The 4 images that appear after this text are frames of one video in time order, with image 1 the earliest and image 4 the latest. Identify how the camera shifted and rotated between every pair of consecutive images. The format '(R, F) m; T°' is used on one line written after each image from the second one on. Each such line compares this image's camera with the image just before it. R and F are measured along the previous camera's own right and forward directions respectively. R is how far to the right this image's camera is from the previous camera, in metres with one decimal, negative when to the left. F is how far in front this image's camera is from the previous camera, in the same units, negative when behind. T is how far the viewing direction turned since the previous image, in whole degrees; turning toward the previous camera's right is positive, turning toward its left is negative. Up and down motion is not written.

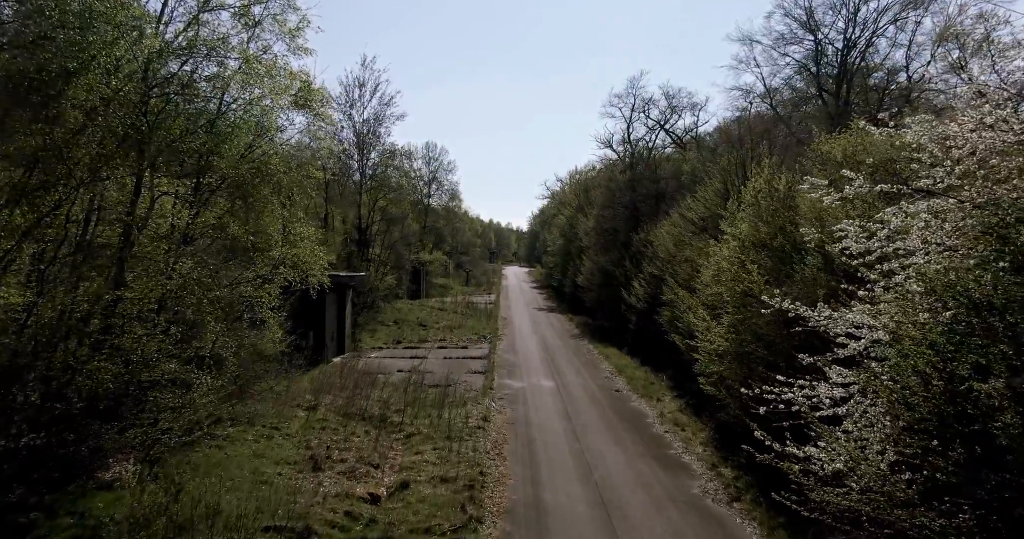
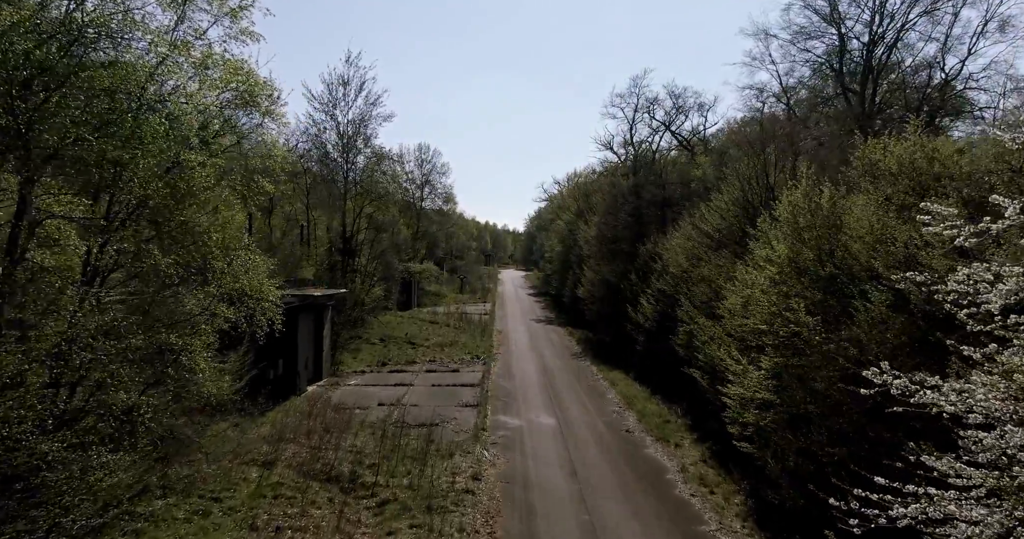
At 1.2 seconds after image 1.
(0.0, +2.1) m; 0°
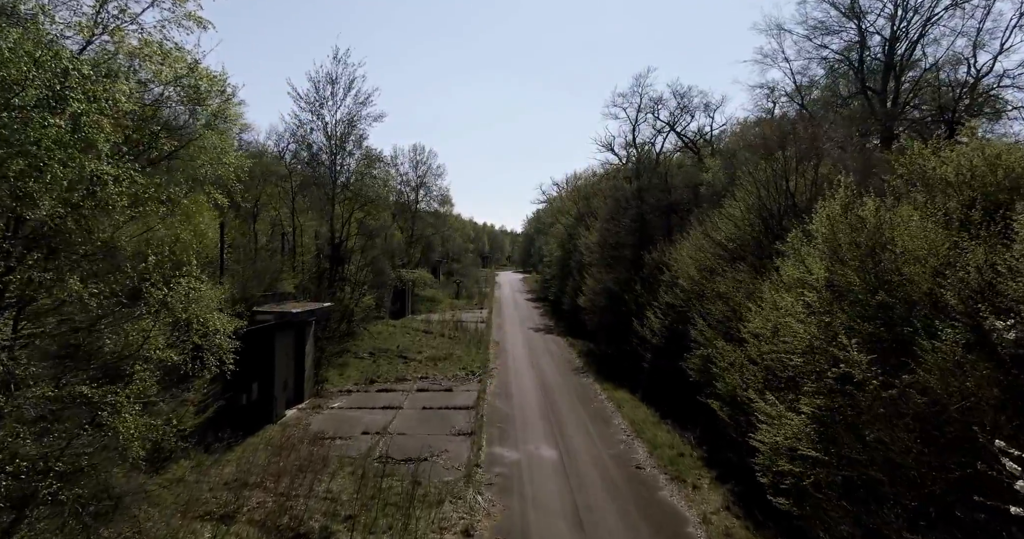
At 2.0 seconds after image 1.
(0.0, +1.5) m; 0°
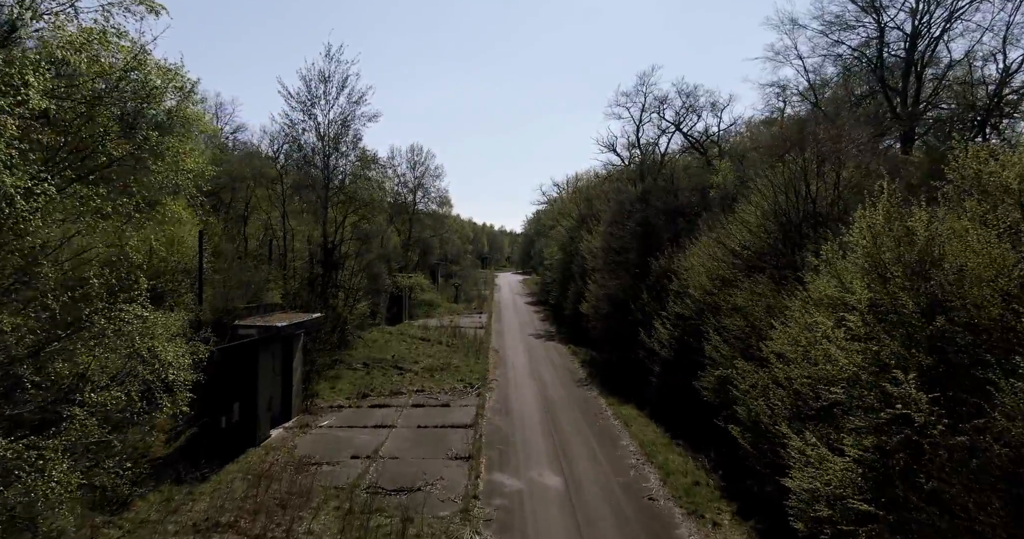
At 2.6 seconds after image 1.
(0.0, +1.1) m; 0°
